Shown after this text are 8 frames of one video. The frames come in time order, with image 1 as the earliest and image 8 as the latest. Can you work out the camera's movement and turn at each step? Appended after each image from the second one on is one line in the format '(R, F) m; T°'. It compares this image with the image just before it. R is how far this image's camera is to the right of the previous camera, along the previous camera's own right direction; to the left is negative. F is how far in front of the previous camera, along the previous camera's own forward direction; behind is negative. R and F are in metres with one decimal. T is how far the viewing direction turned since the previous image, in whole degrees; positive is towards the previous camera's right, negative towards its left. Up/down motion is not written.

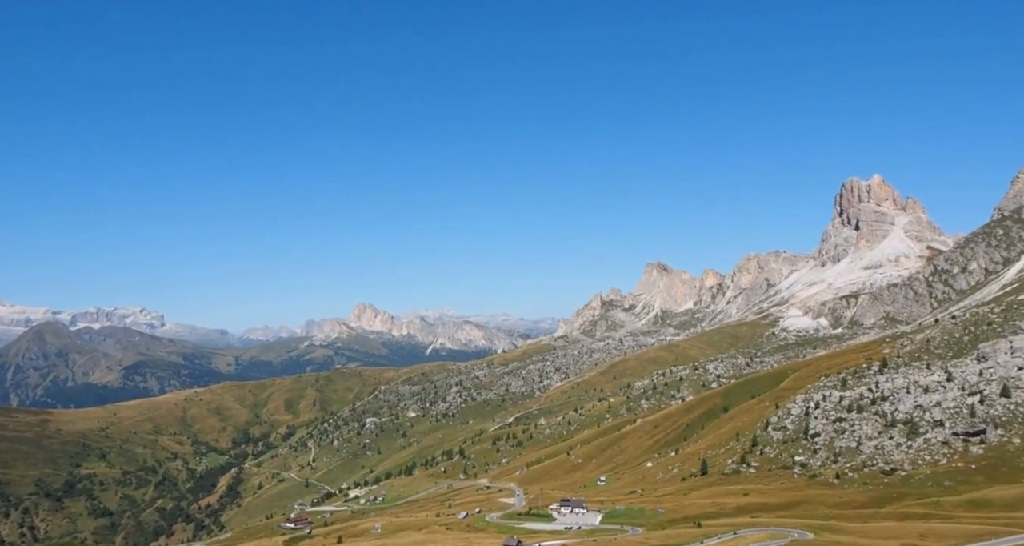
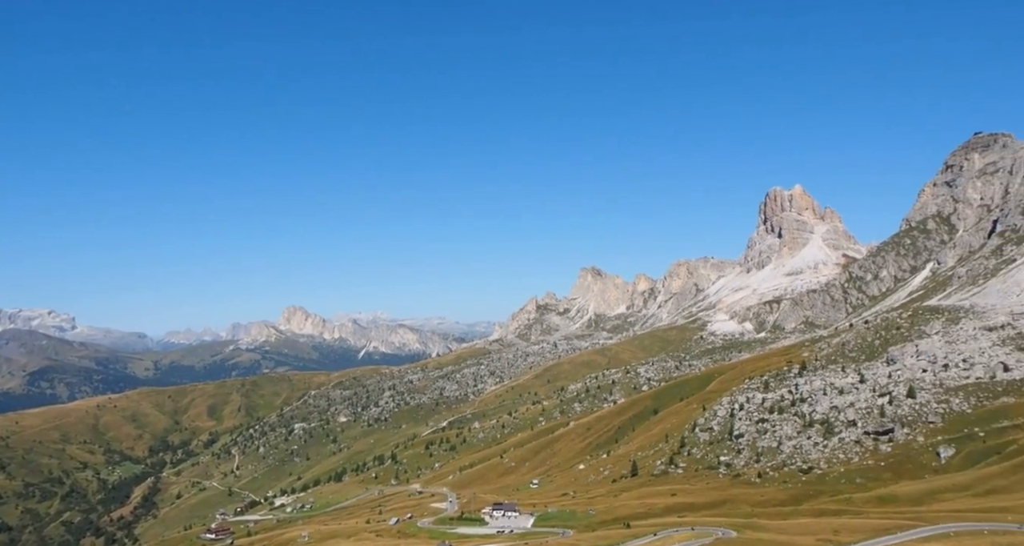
(+2.1, -7.6) m; +4°
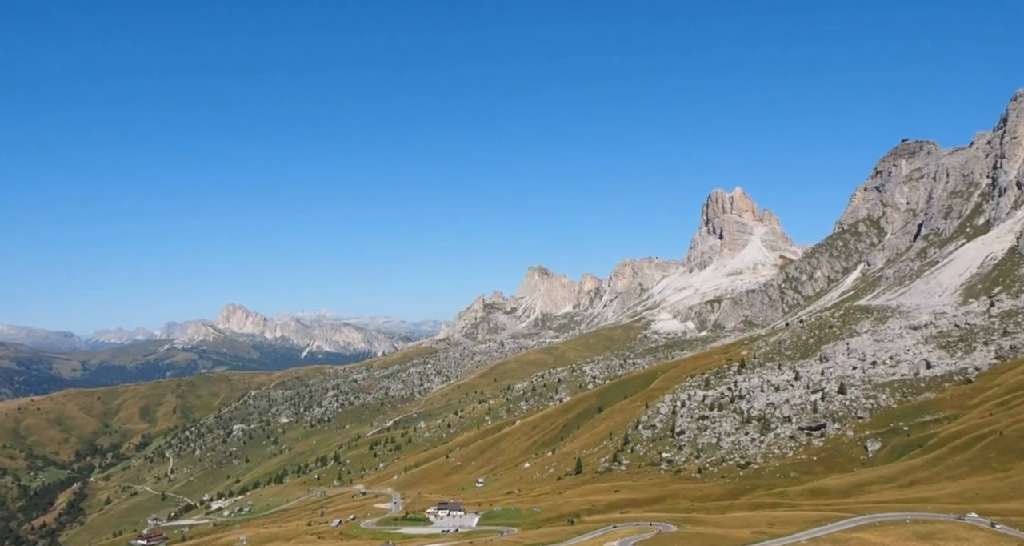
(+0.7, -6.1) m; +3°
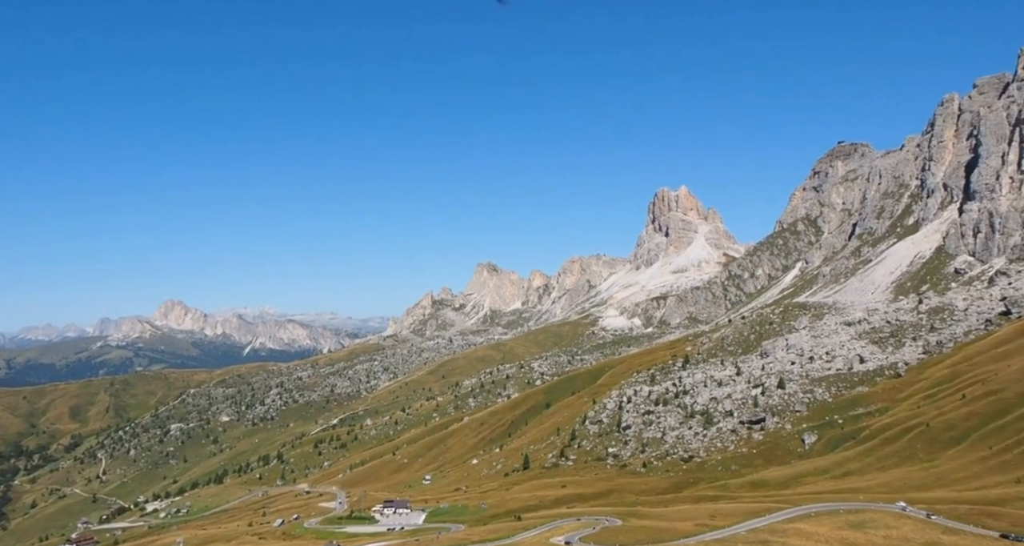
(+1.0, -3.2) m; +3°
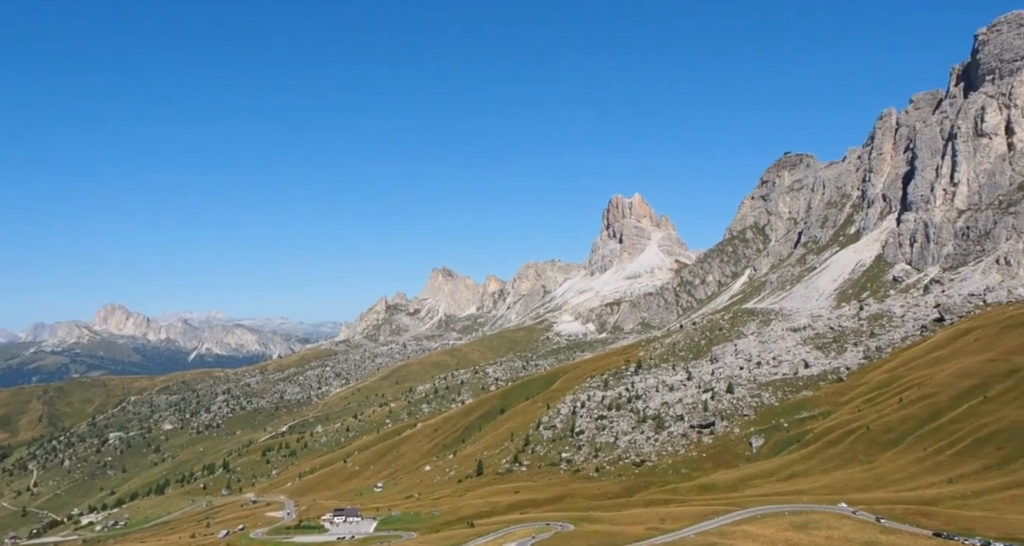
(+0.7, -3.3) m; +3°
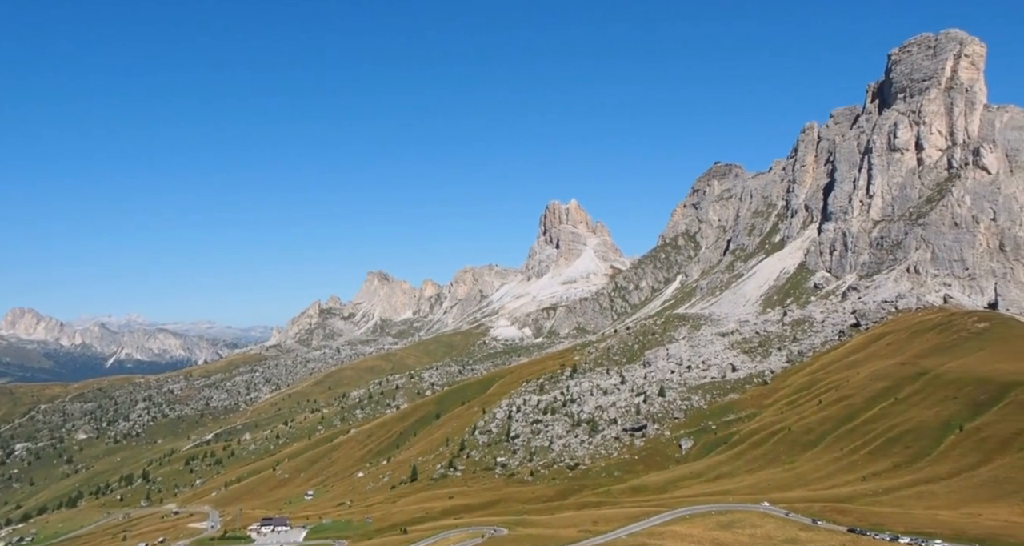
(+0.7, -3.8) m; +4°
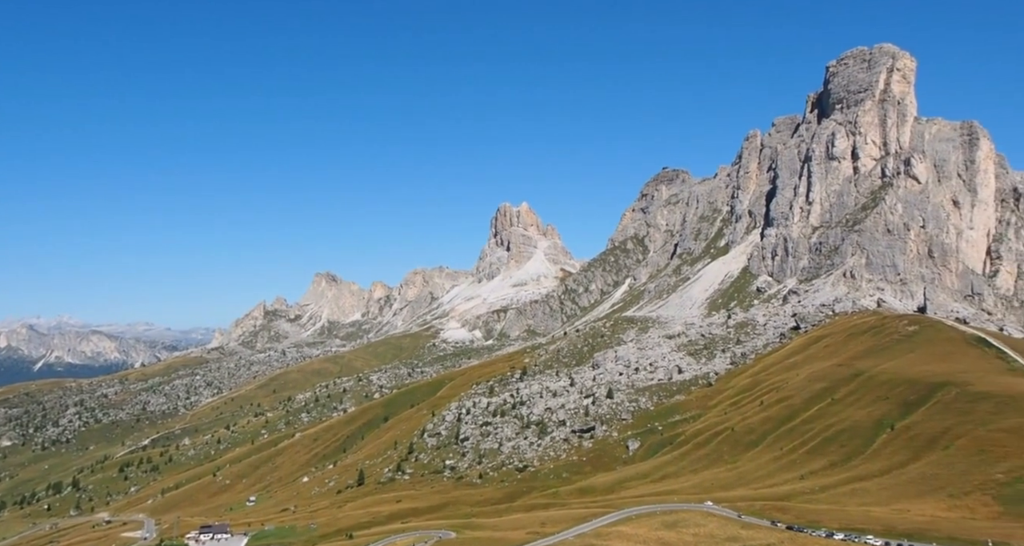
(+0.6, -2.3) m; +3°
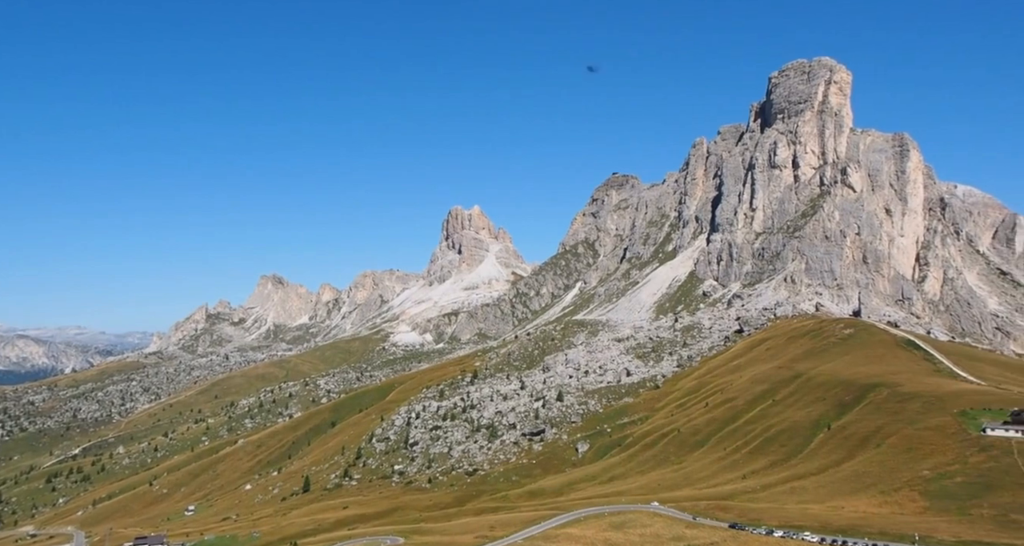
(+0.5, -2.5) m; +3°
